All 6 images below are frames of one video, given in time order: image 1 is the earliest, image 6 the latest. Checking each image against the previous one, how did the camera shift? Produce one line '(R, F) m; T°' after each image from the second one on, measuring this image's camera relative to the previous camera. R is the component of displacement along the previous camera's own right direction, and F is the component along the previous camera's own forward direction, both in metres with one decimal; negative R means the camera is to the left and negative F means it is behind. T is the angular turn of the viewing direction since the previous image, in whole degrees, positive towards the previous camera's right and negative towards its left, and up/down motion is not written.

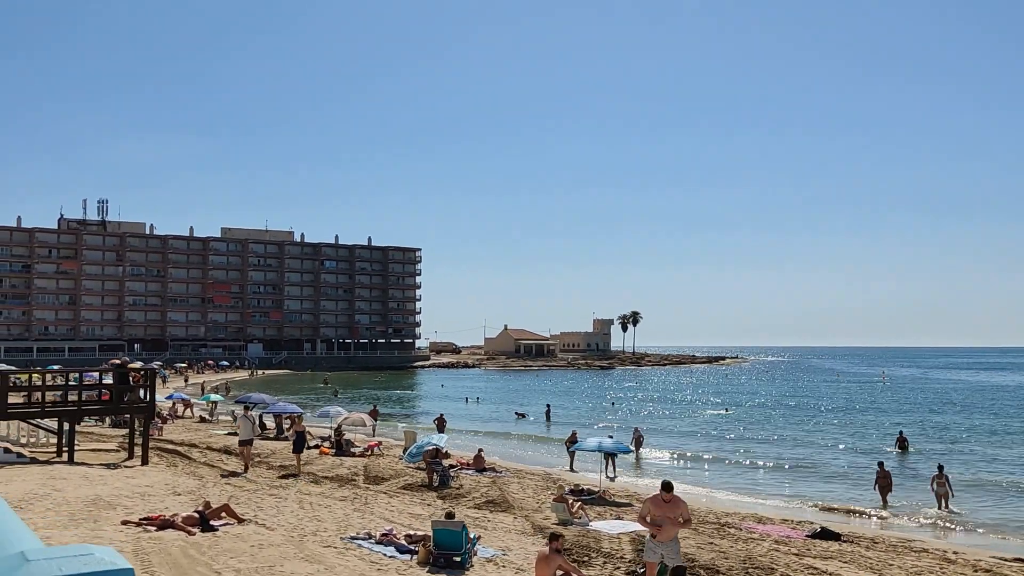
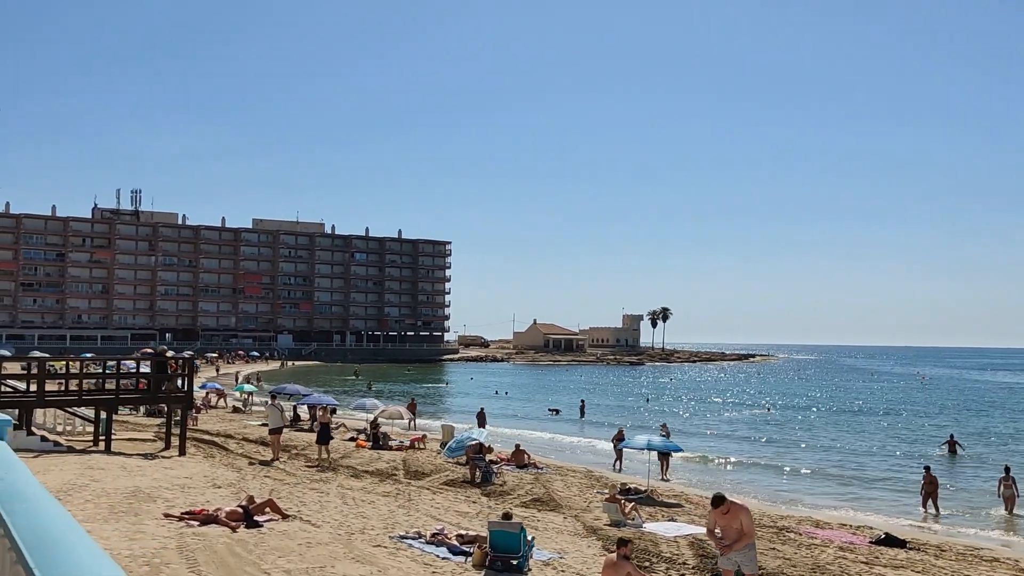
(-0.5, +0.7) m; -2°
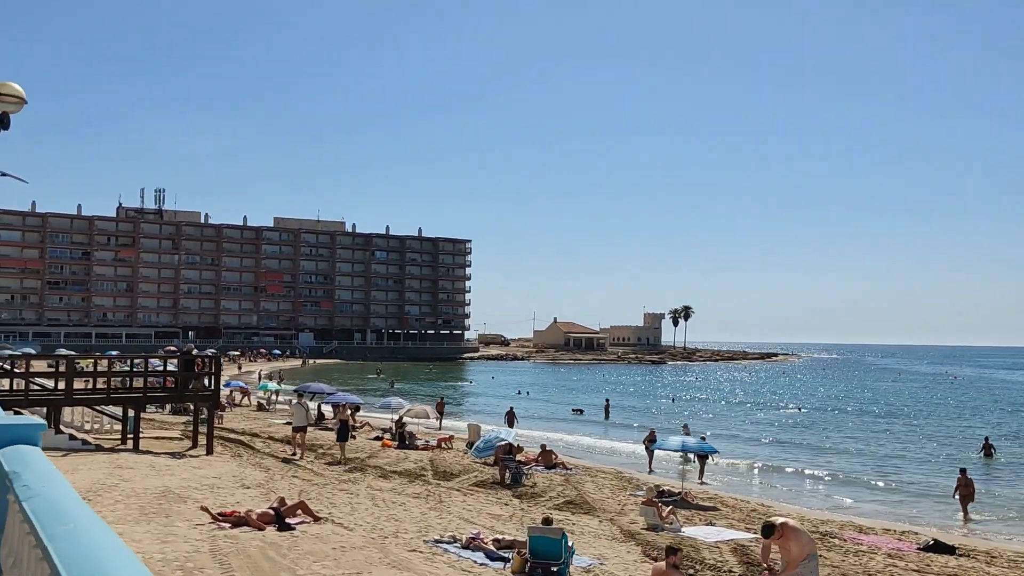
(-0.3, +0.4) m; -1°
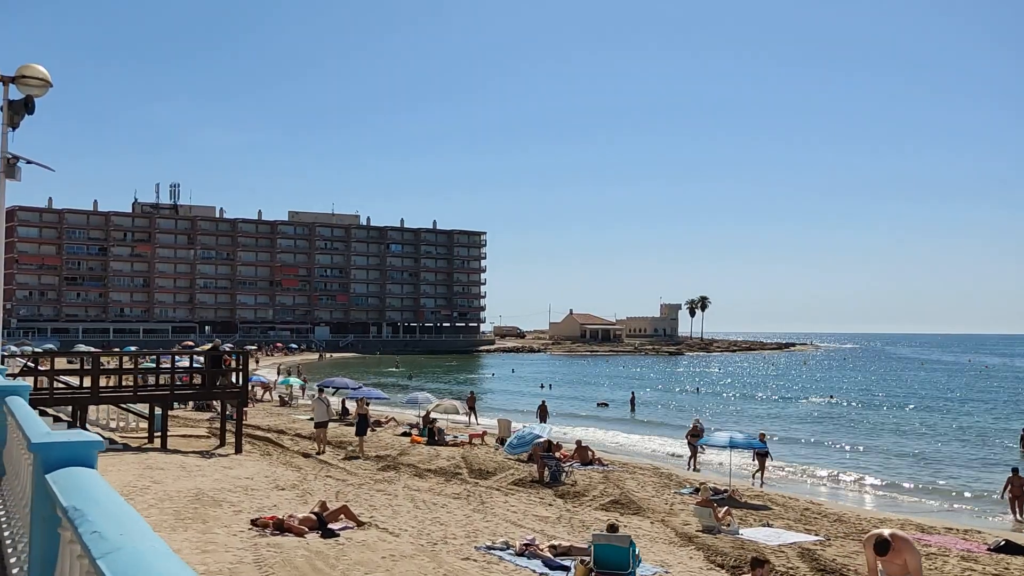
(-0.6, +0.8) m; -1°
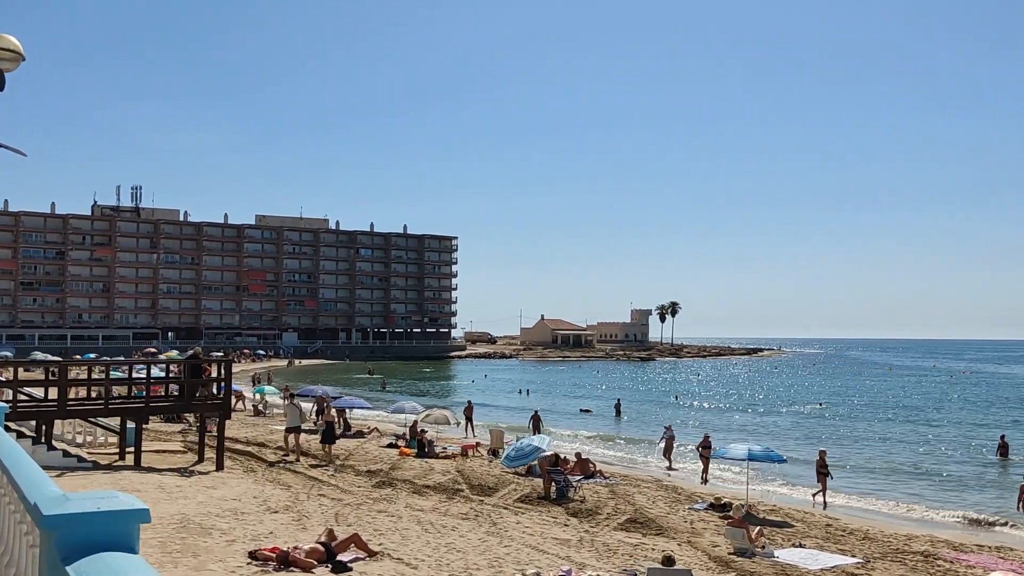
(-0.9, +1.2) m; +2°
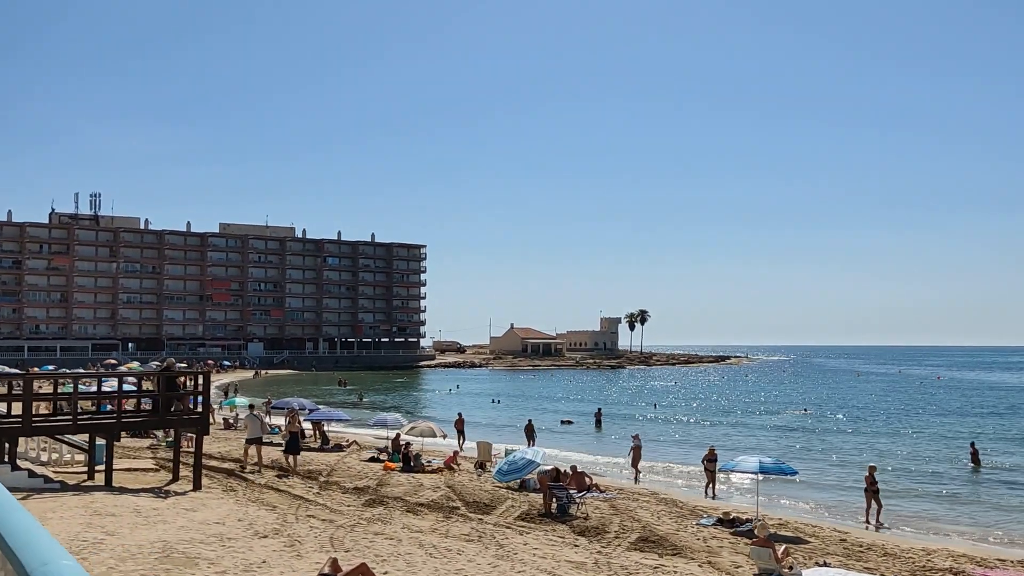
(-0.7, +1.0) m; +2°
